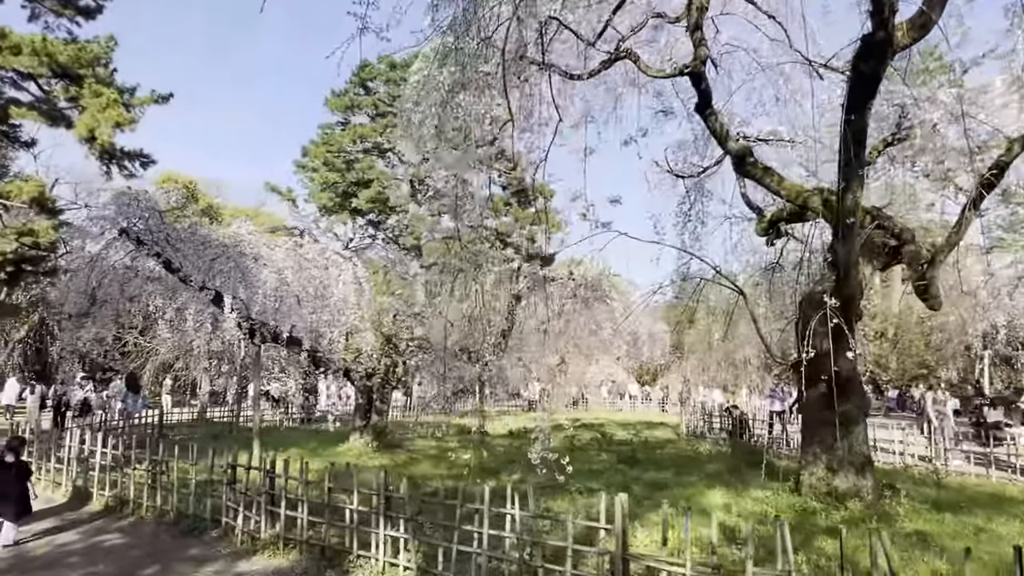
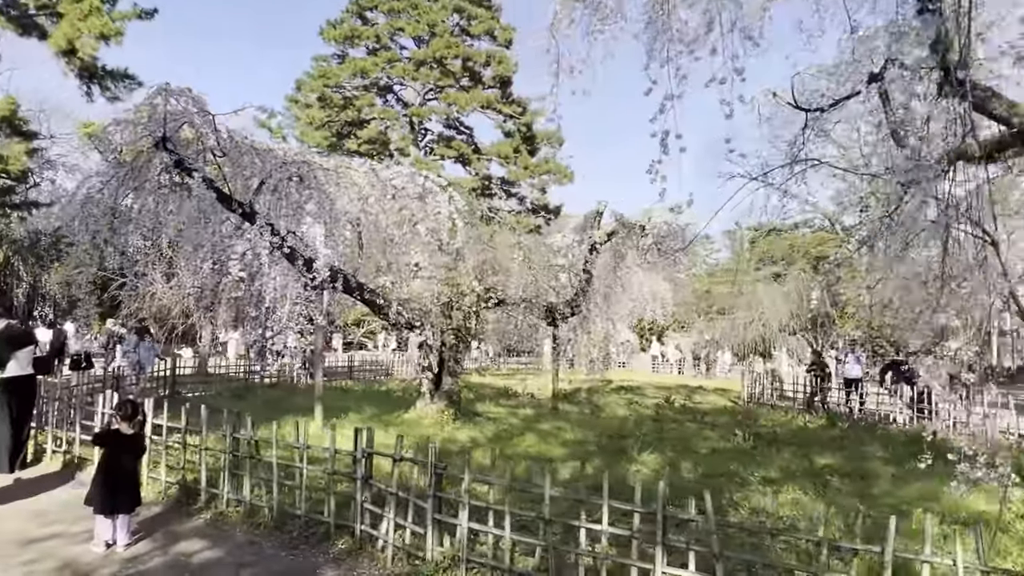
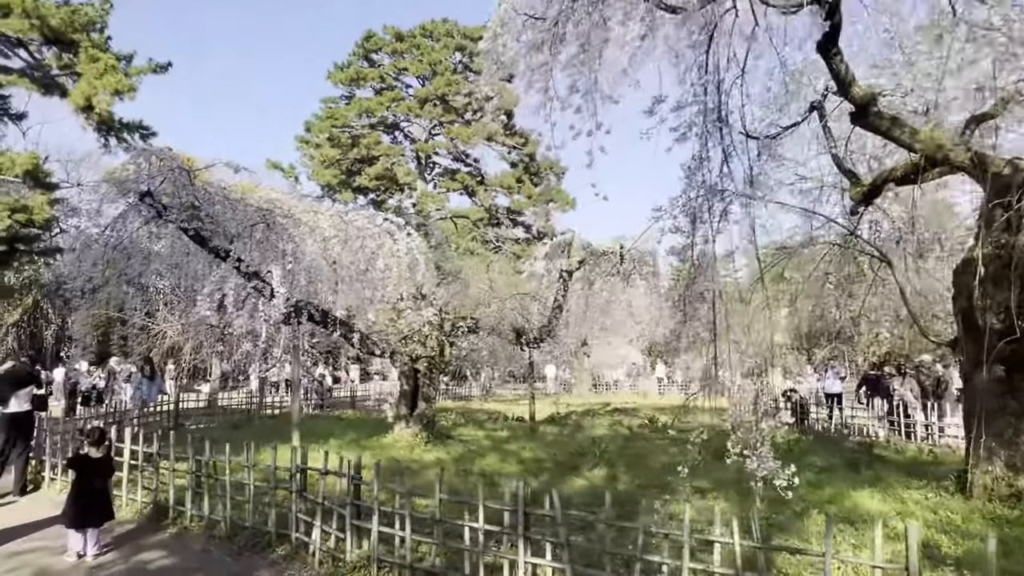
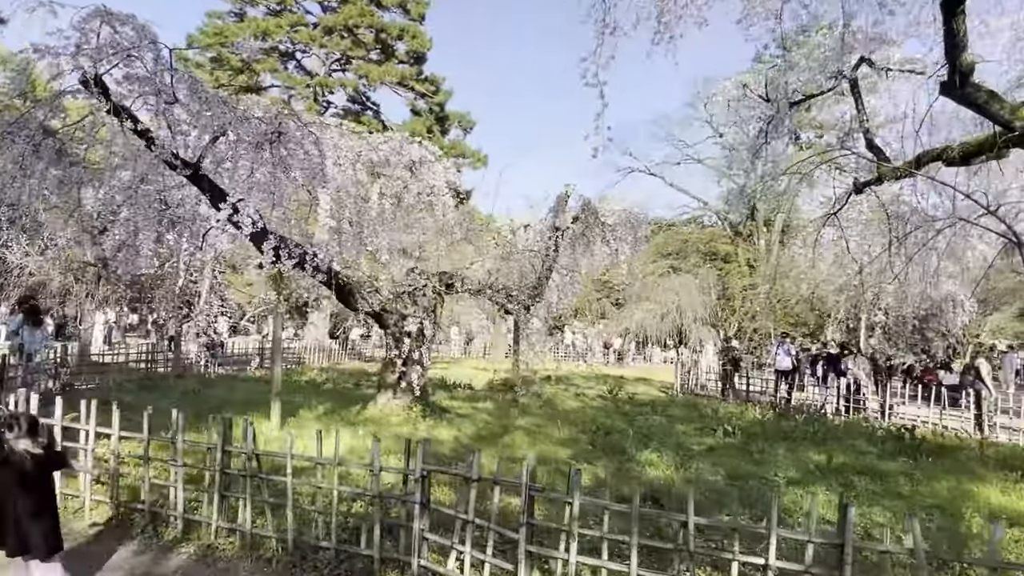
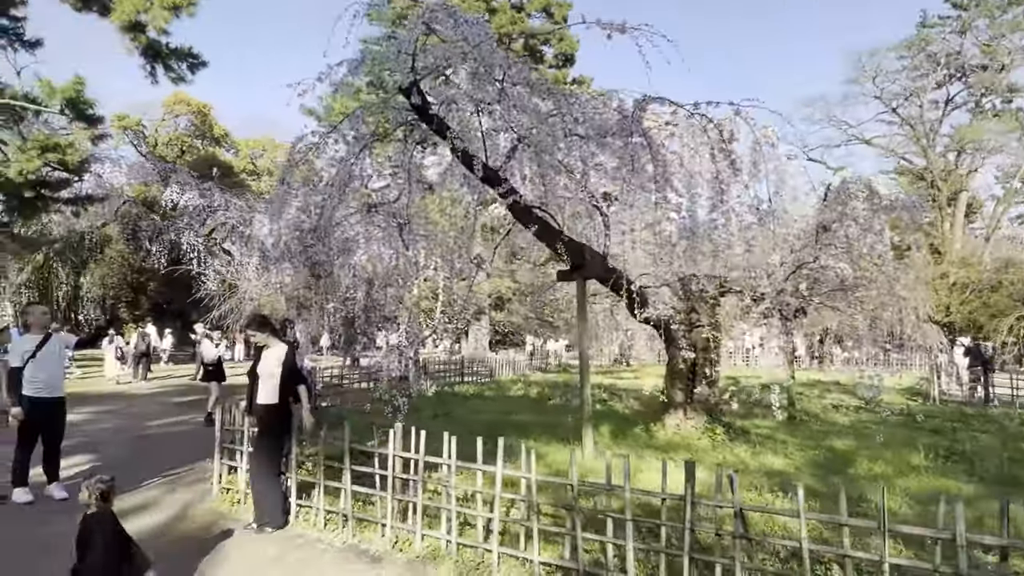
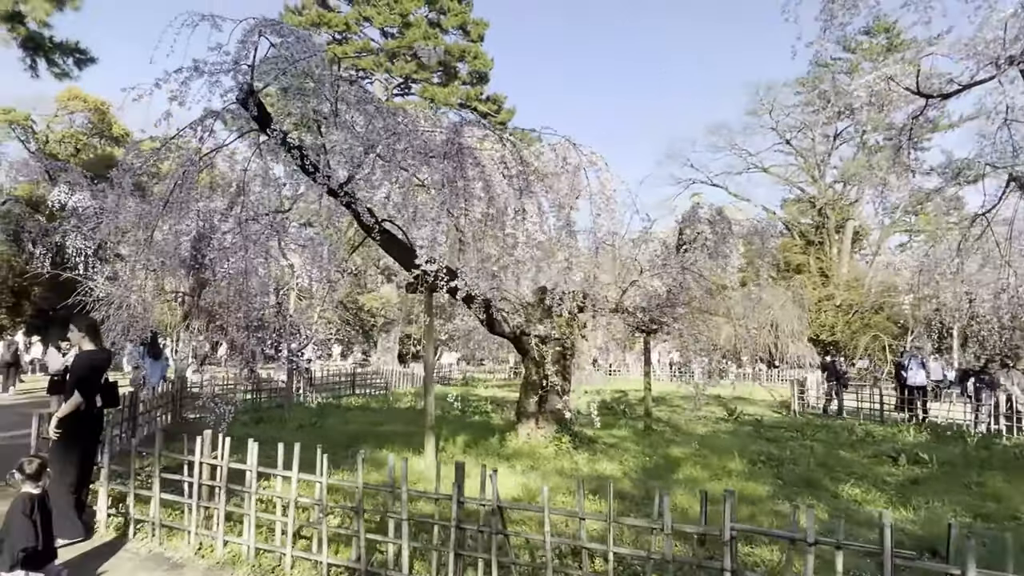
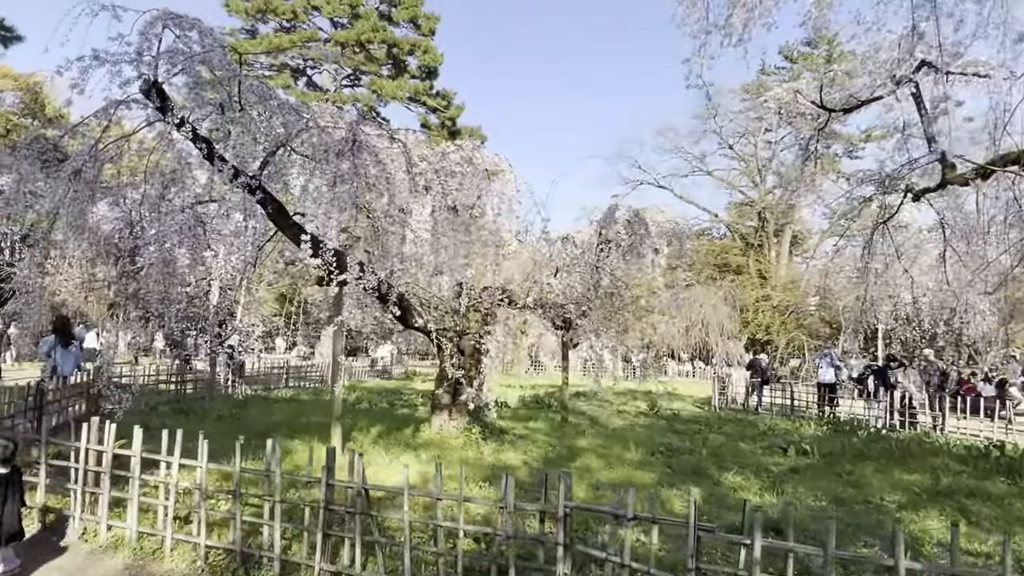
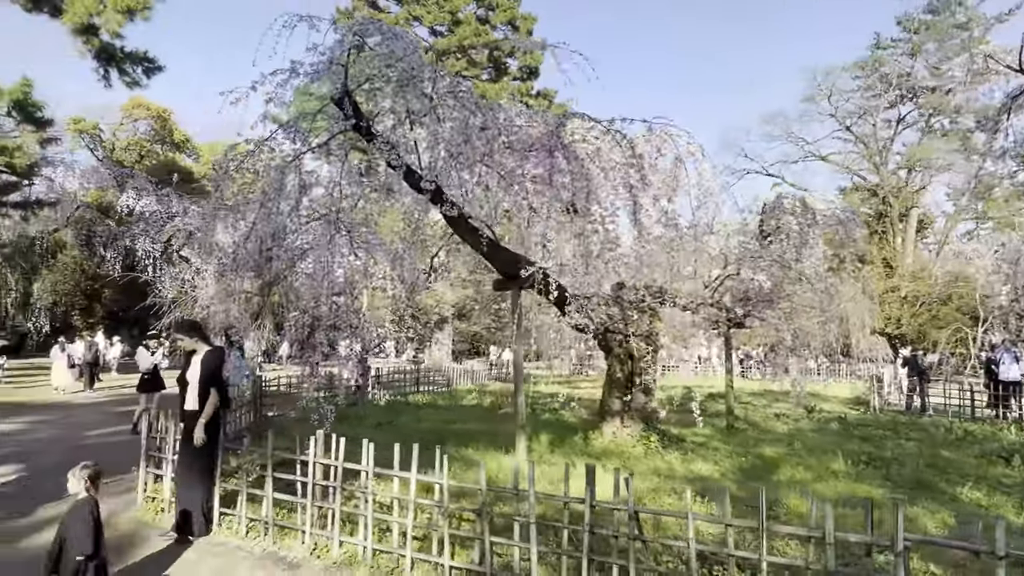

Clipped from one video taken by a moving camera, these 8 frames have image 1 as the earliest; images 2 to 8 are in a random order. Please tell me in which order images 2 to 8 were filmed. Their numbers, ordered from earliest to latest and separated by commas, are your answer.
3, 2, 4, 7, 6, 8, 5
